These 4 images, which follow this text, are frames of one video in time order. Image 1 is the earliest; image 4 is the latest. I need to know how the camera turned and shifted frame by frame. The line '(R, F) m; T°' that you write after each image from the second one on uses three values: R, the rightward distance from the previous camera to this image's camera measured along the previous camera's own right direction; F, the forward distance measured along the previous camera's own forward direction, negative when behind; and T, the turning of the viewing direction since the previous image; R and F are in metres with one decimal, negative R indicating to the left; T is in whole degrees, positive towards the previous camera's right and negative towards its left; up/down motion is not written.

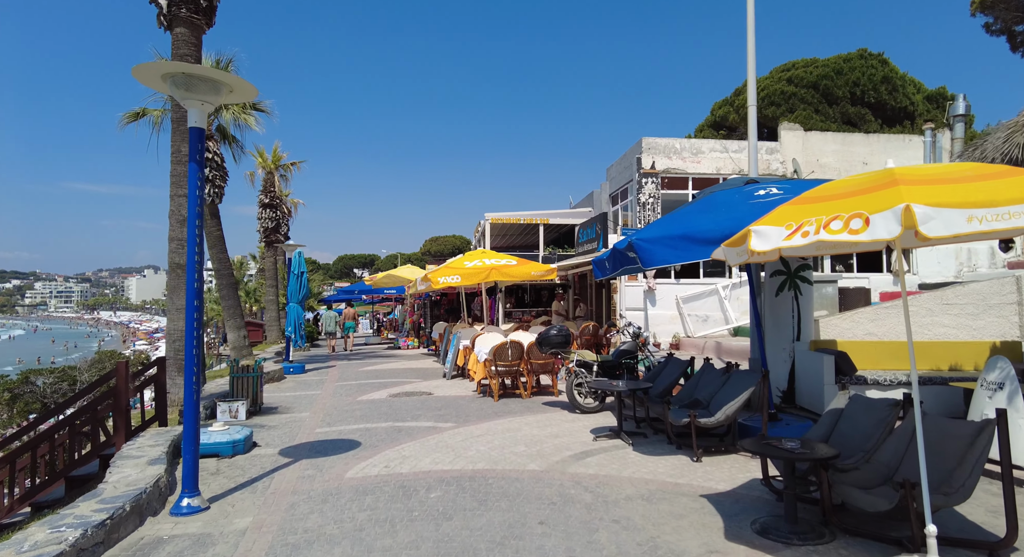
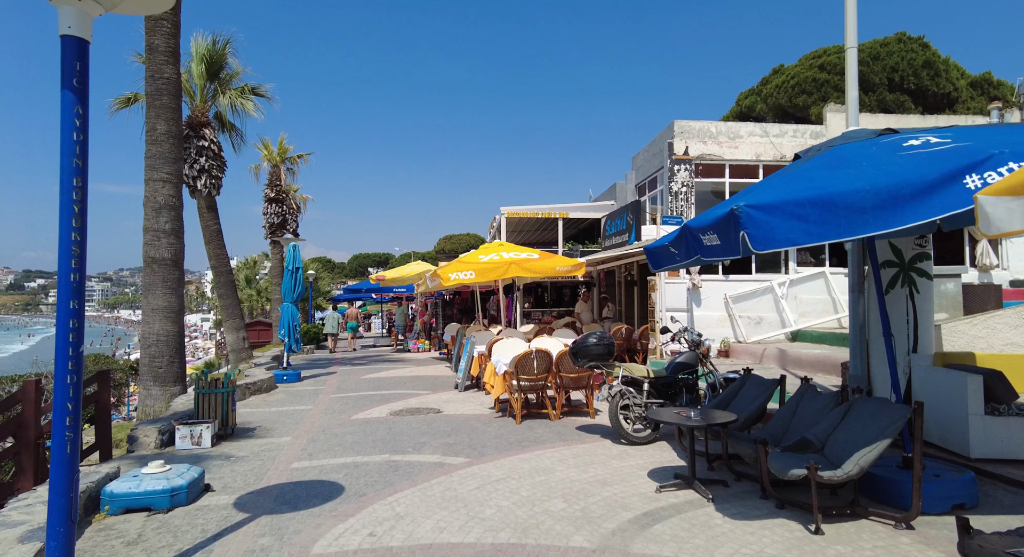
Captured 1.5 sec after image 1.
(-0.1, +1.8) m; -1°
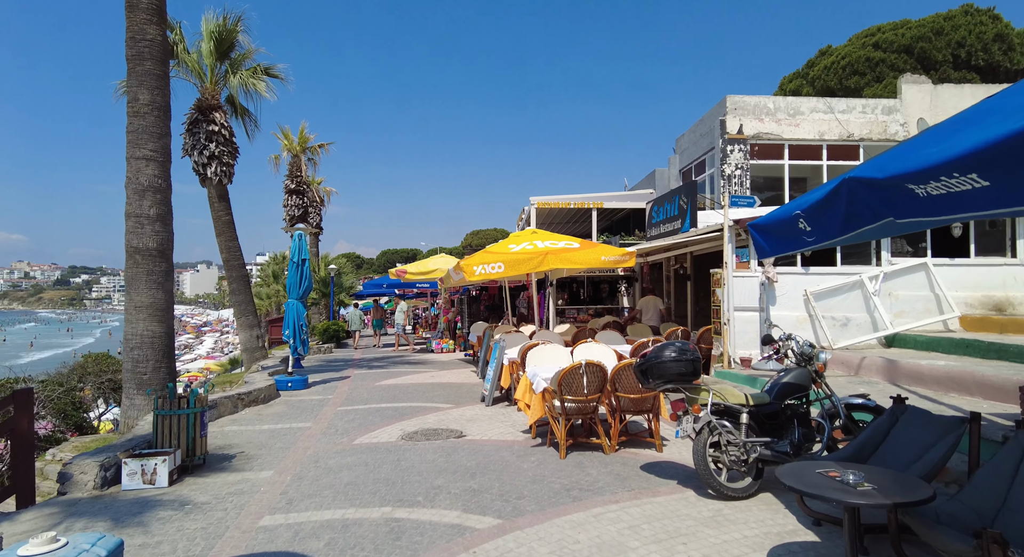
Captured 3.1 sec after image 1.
(-0.2, +1.8) m; -2°
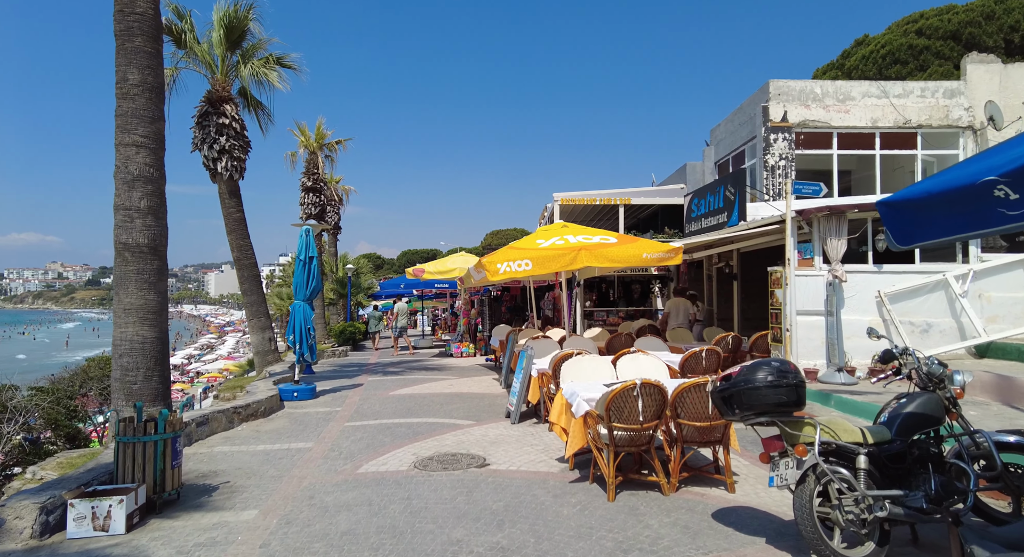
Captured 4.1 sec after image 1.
(-0.1, +1.1) m; -2°
